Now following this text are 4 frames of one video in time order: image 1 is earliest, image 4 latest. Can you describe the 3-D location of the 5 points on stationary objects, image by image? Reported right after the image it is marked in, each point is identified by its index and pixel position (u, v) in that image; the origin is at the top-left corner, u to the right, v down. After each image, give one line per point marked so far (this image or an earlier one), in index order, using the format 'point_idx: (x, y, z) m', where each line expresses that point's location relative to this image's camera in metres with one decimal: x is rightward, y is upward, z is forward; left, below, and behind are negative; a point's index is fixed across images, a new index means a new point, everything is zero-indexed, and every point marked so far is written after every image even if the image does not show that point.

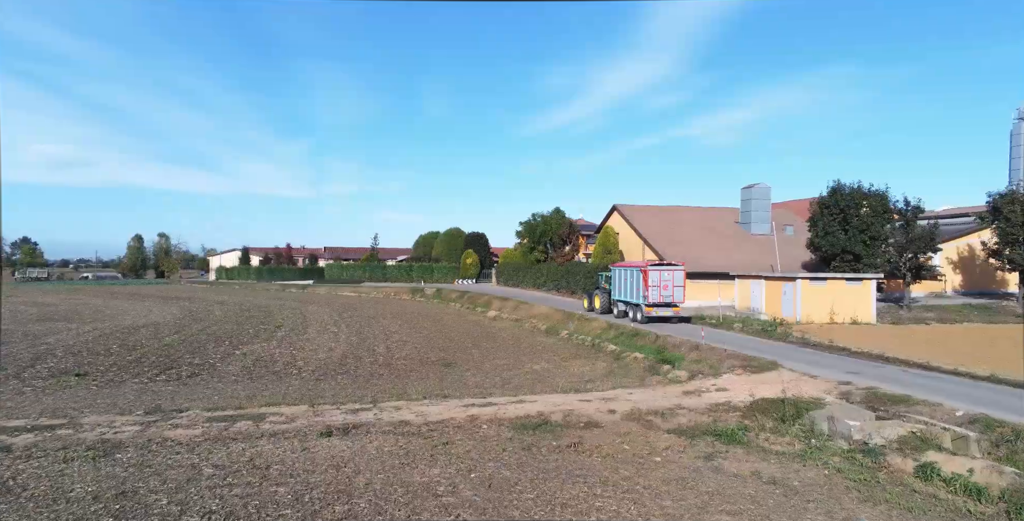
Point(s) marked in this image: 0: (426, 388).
0: (-1.7, -2.4, +11.9) m
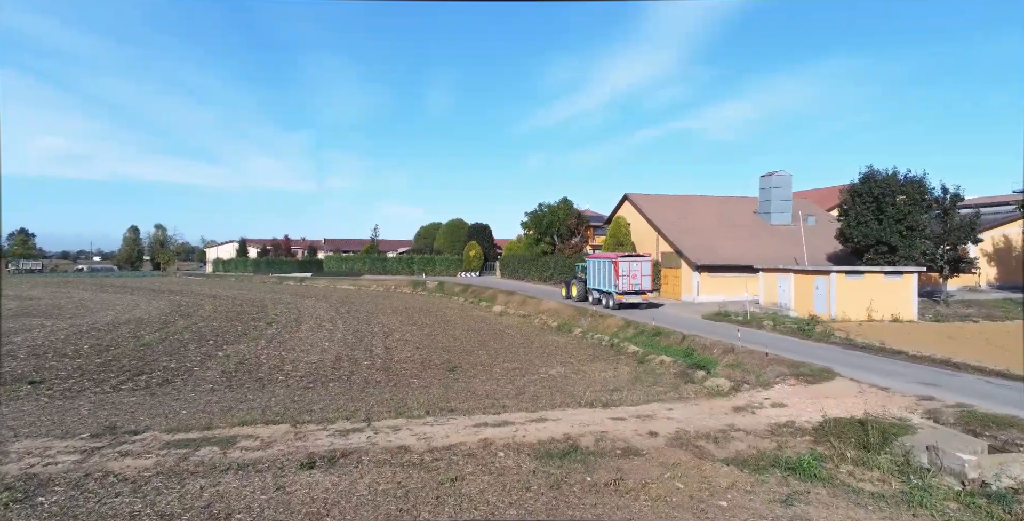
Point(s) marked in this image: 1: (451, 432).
0: (-1.4, -2.3, +10.4) m
1: (-0.8, -2.2, +8.0) m
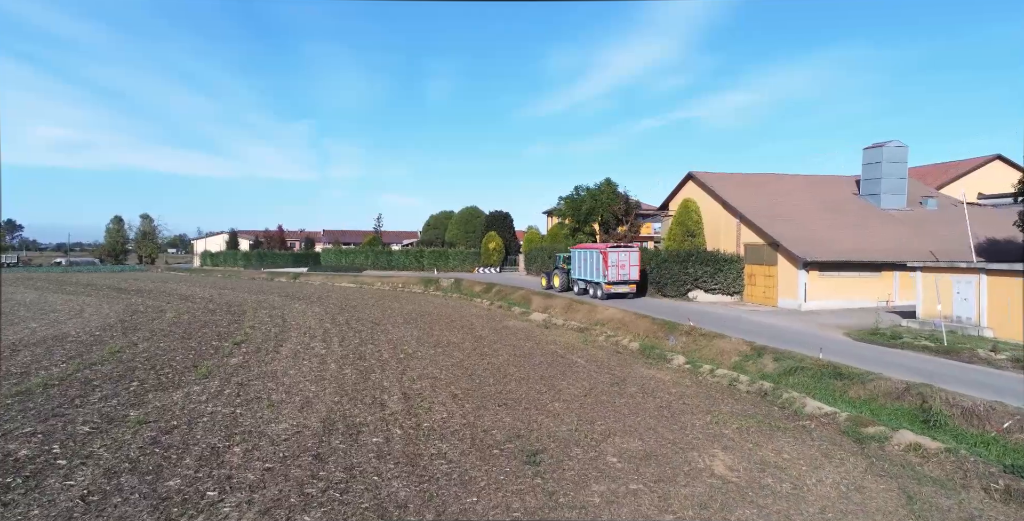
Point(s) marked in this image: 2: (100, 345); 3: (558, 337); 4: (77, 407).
0: (+0.1, -2.4, +4.3) m
1: (+0.7, -2.3, +1.9) m
2: (-10.6, -2.1, +16.0) m
3: (+1.3, -2.2, +18.1) m
4: (-6.7, -2.2, +9.6) m
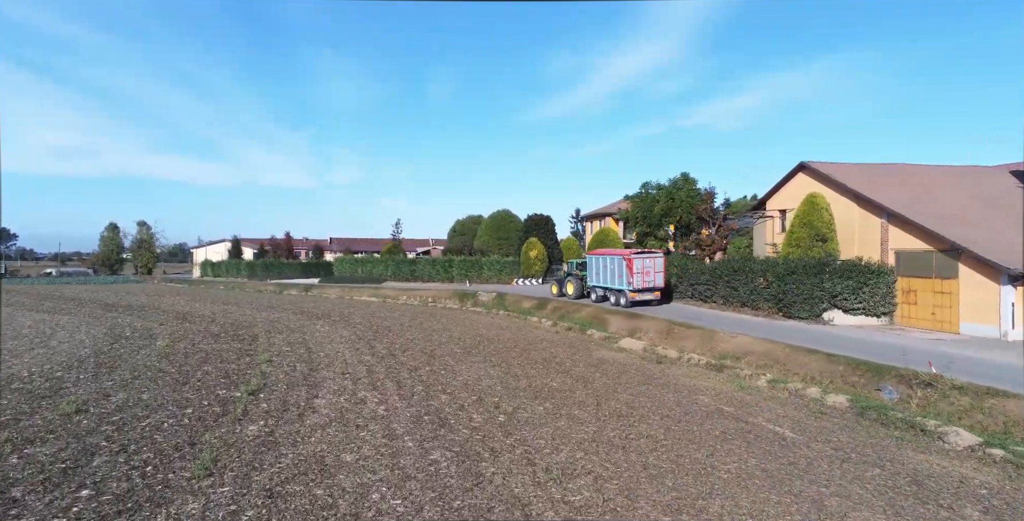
0: (+2.6, -2.5, -0.6) m
1: (+3.2, -2.4, -3.0) m
2: (-8.1, -2.4, +11.0) m
3: (+3.8, -2.4, +13.1) m
4: (-4.2, -2.4, +4.6) m
